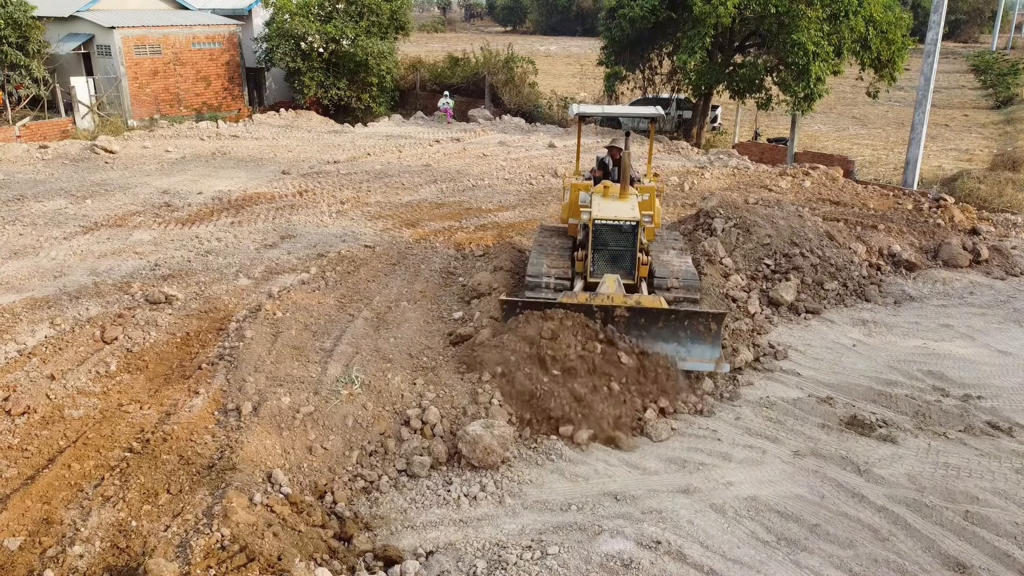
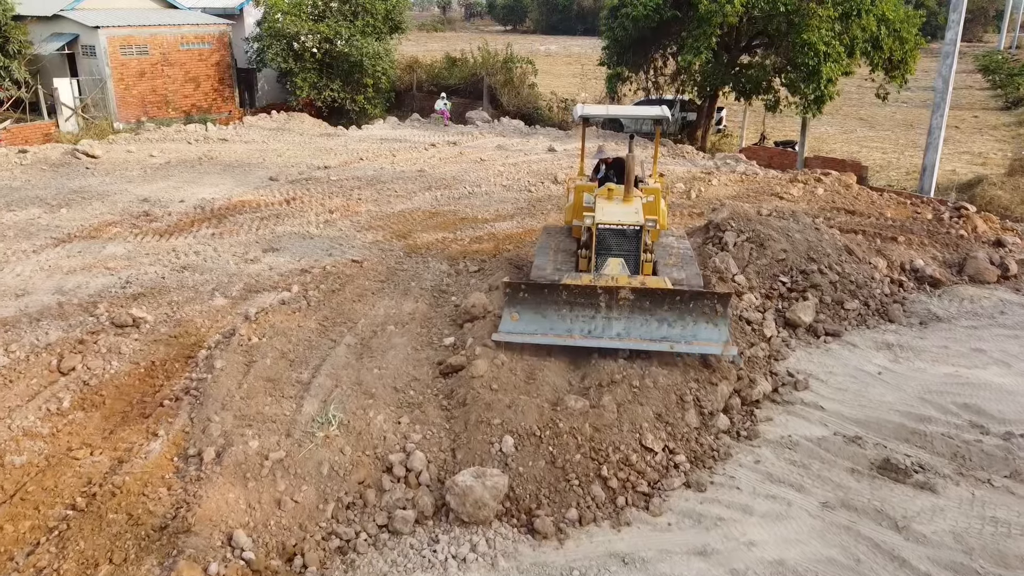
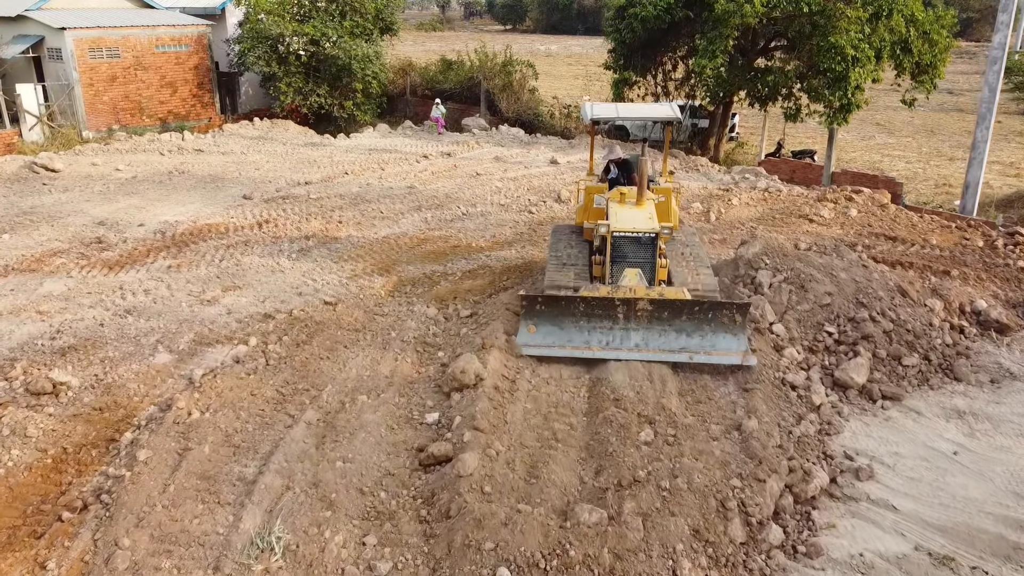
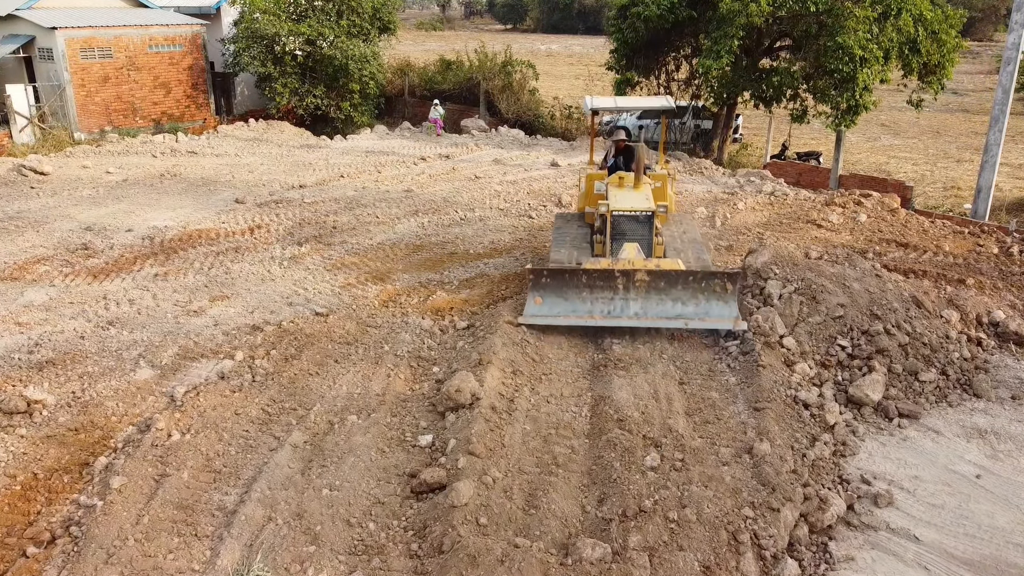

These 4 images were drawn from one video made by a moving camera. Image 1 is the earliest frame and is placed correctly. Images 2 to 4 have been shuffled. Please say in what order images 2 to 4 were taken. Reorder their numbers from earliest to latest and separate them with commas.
2, 3, 4
